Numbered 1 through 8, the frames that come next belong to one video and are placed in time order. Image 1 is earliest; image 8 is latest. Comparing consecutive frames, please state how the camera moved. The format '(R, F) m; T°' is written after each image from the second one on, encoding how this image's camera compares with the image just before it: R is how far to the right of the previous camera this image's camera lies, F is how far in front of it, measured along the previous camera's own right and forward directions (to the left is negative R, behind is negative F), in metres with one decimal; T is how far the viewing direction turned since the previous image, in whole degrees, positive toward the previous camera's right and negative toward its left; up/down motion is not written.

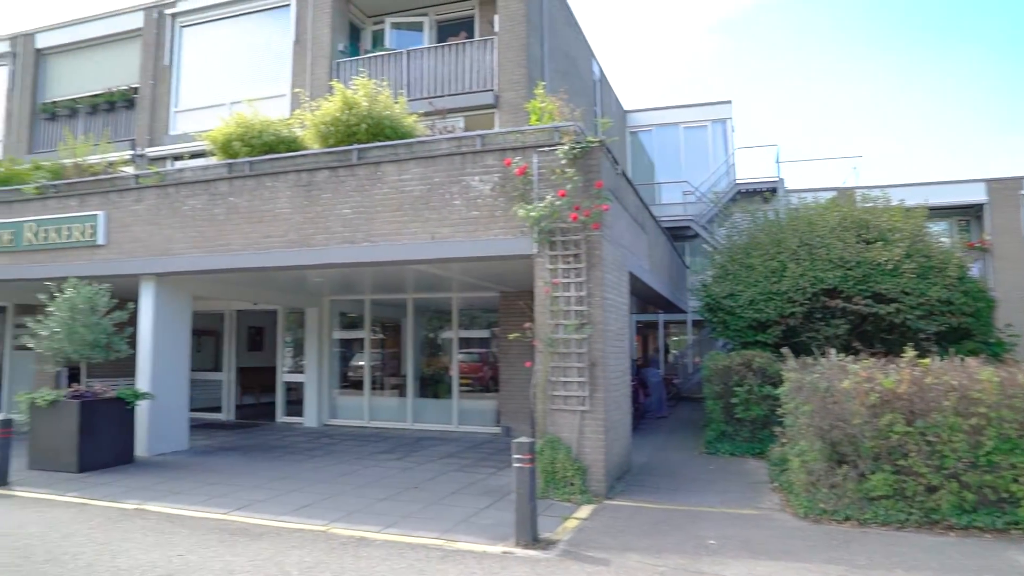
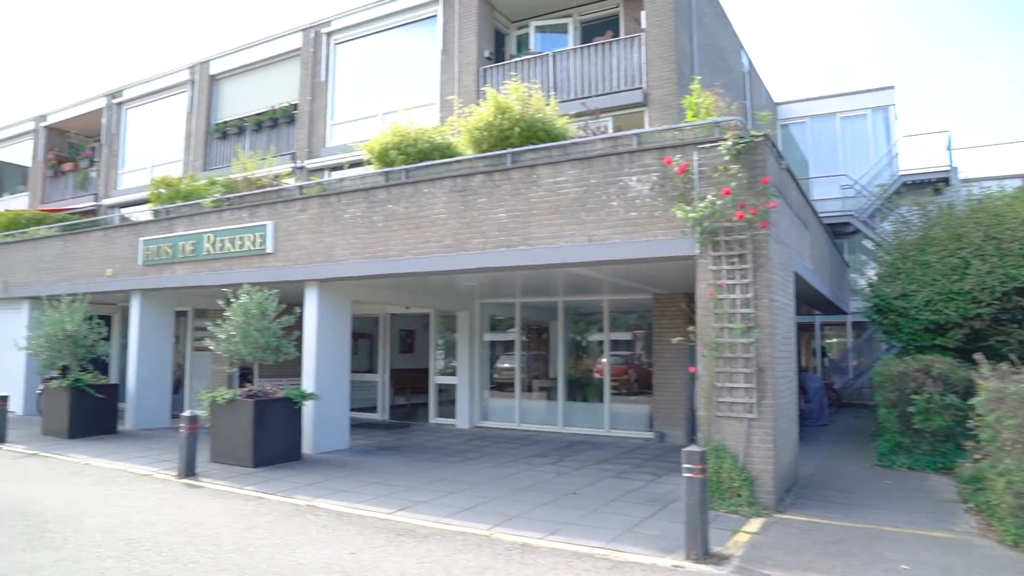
(-0.2, +0.1) m; -10°
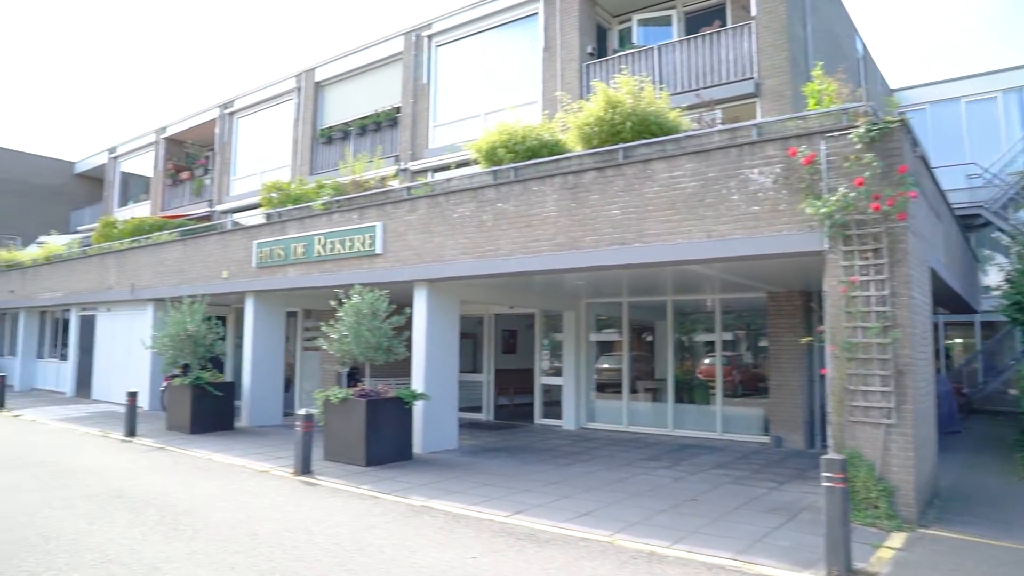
(-0.2, +0.2) m; -7°
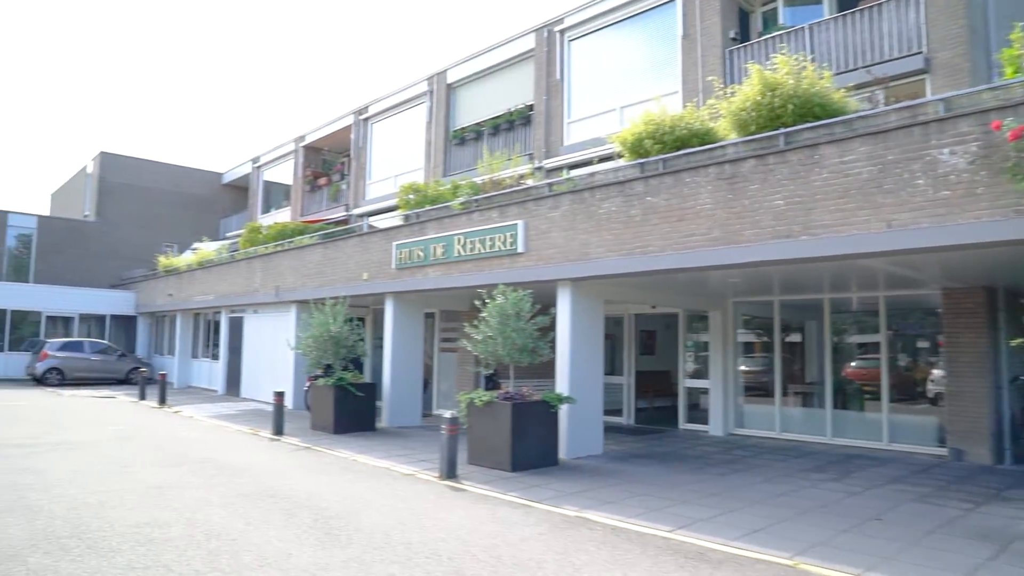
(-0.3, +0.4) m; -9°
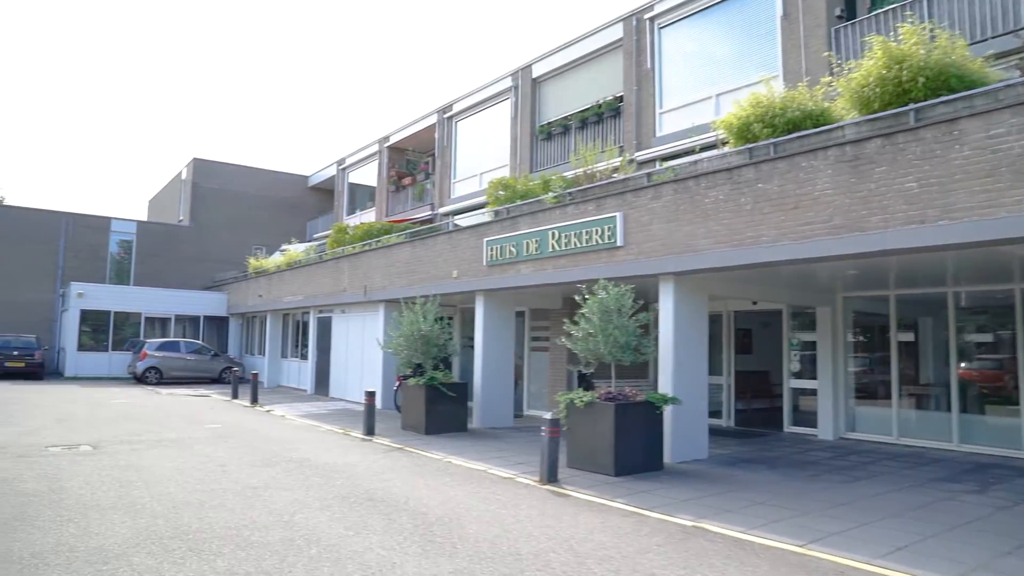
(-0.3, +0.5) m; -5°
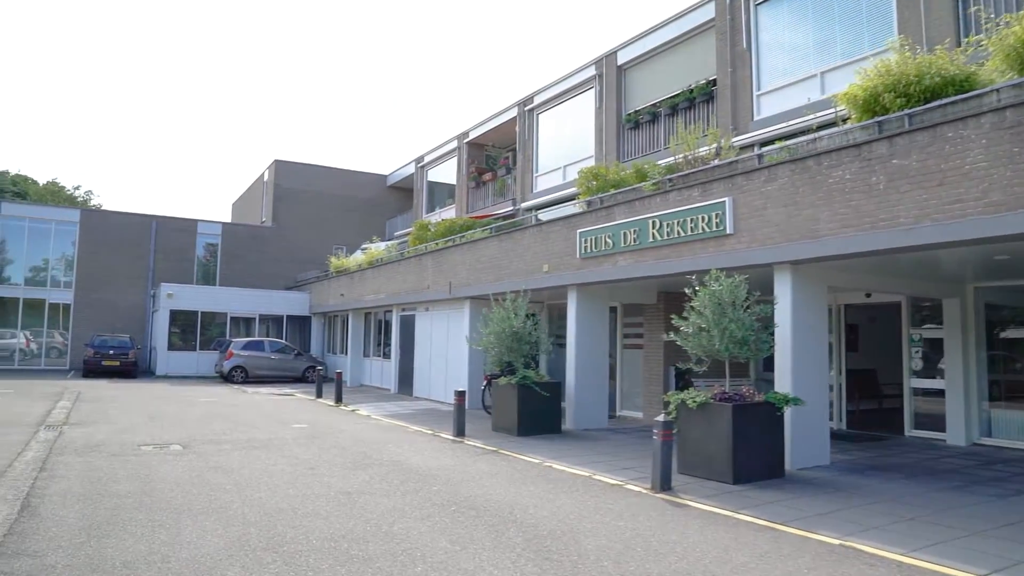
(-0.3, +0.7) m; -5°
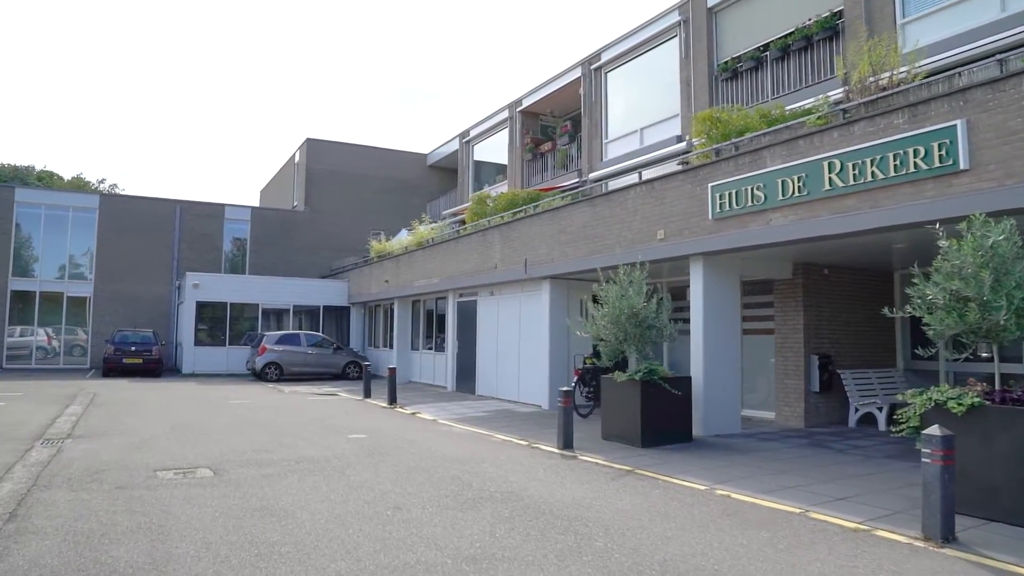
(-1.2, +2.9) m; -2°
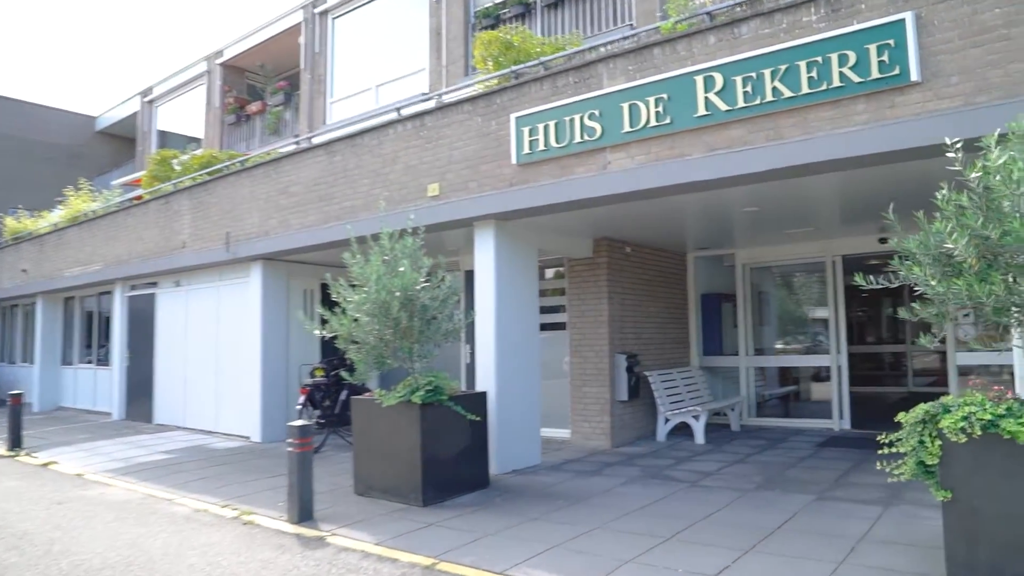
(0.0, +3.7) m; +20°
